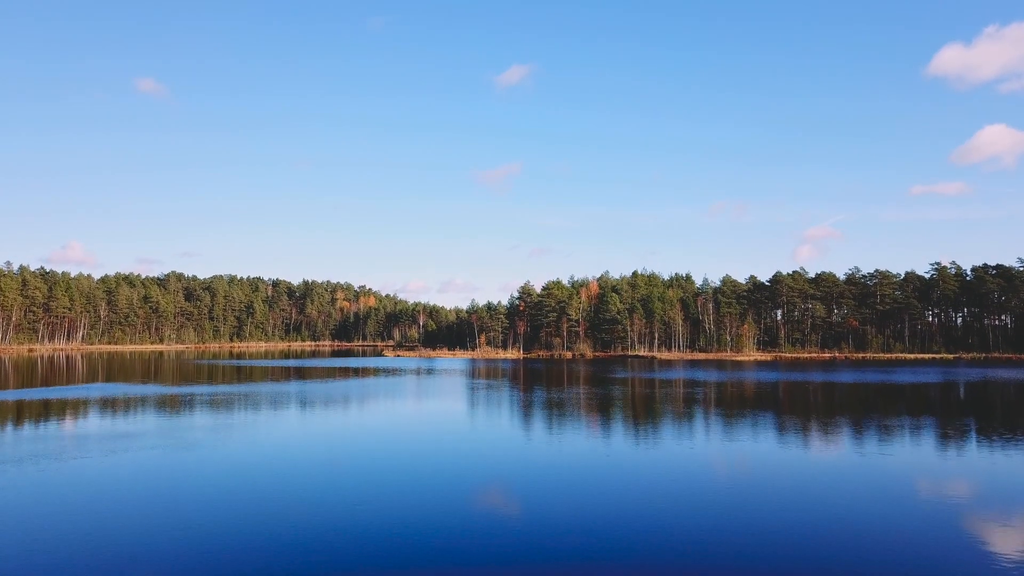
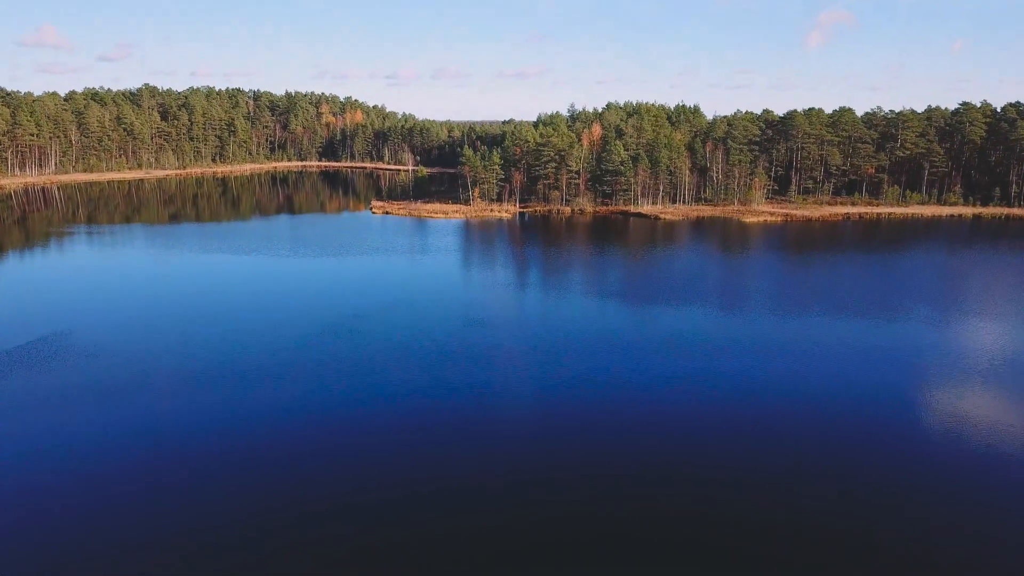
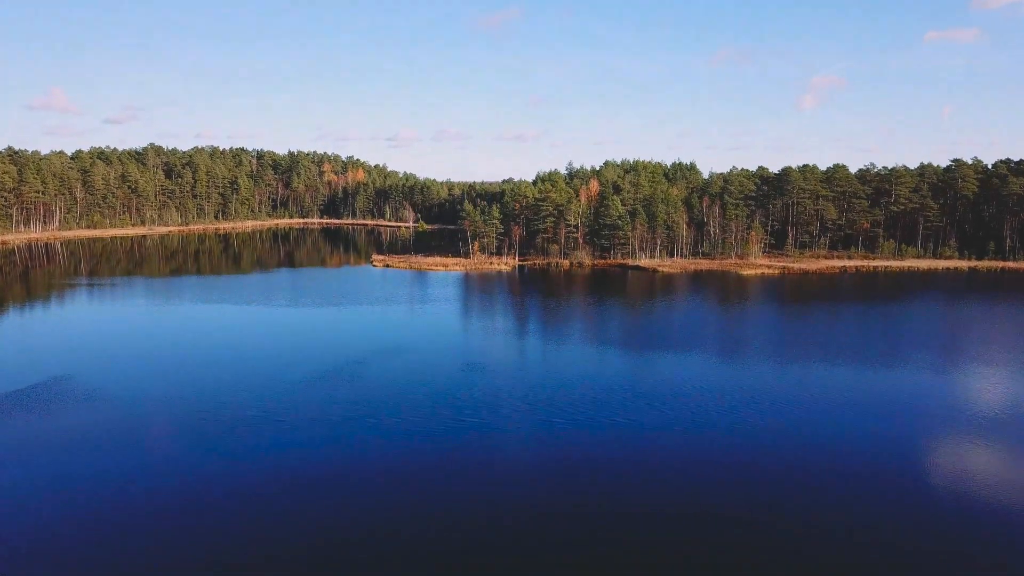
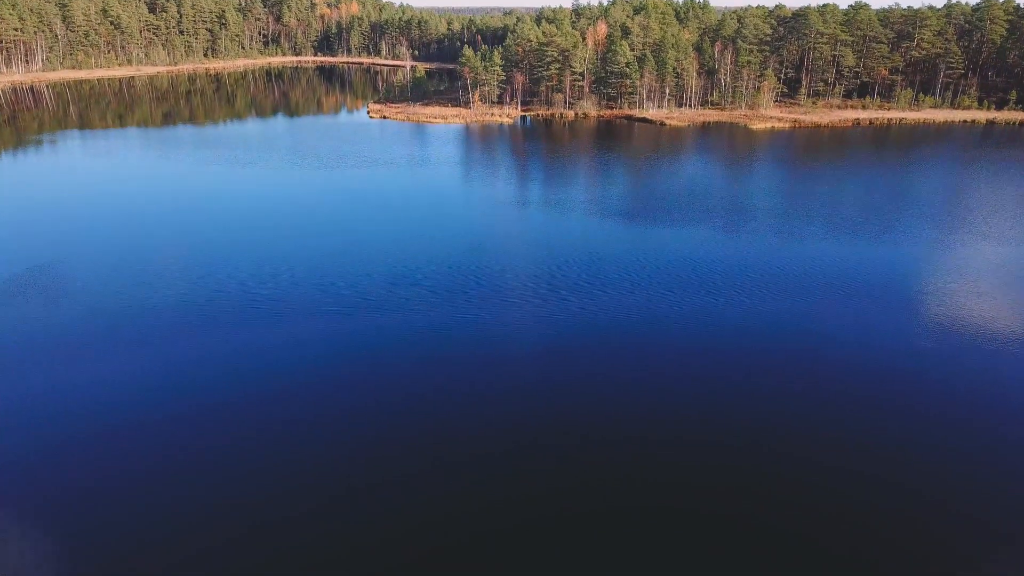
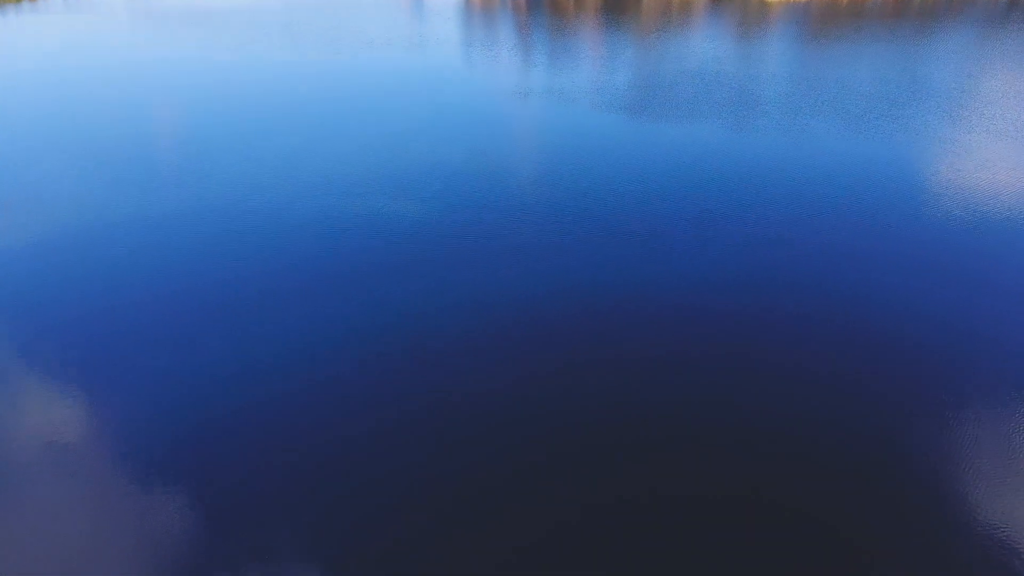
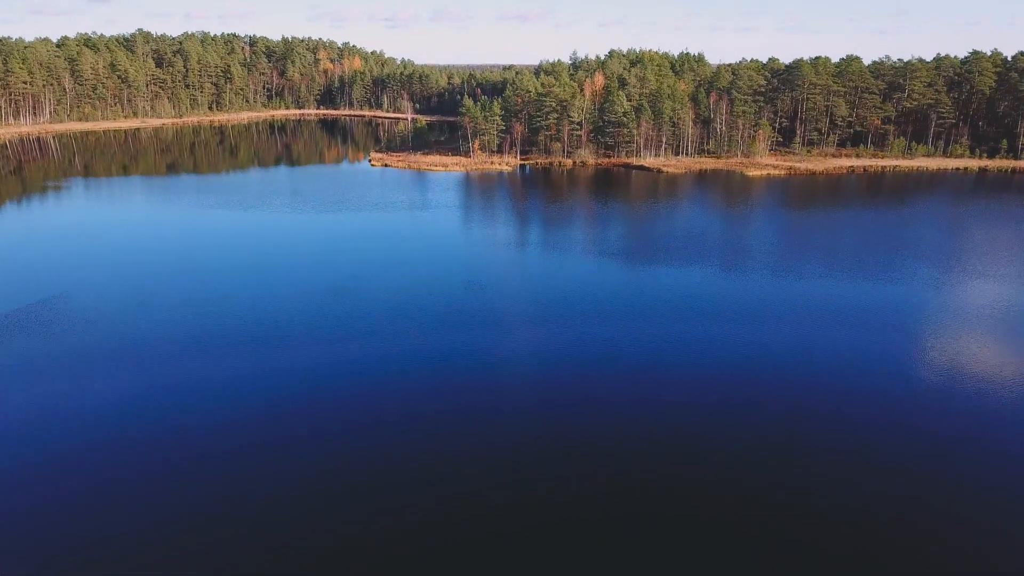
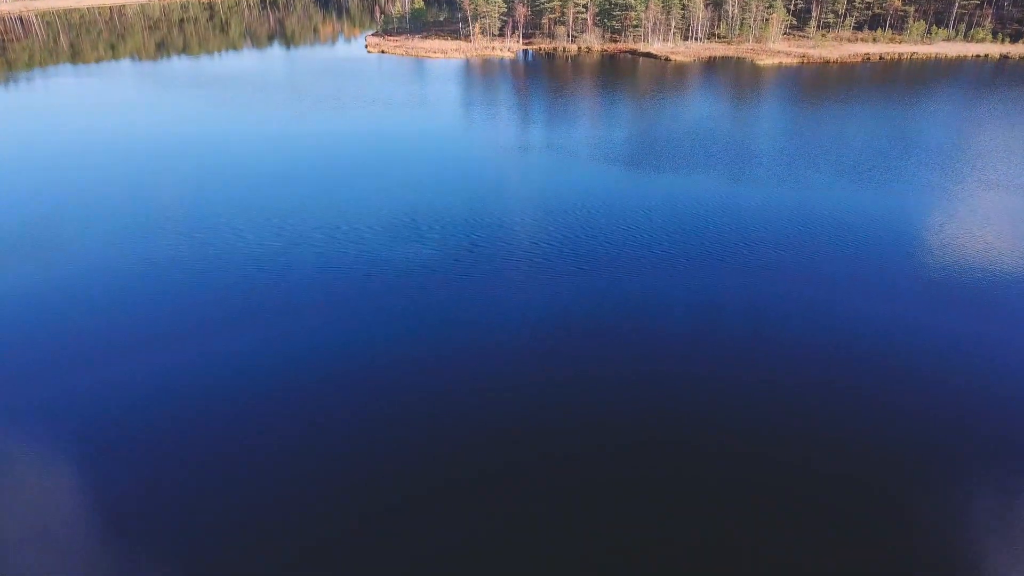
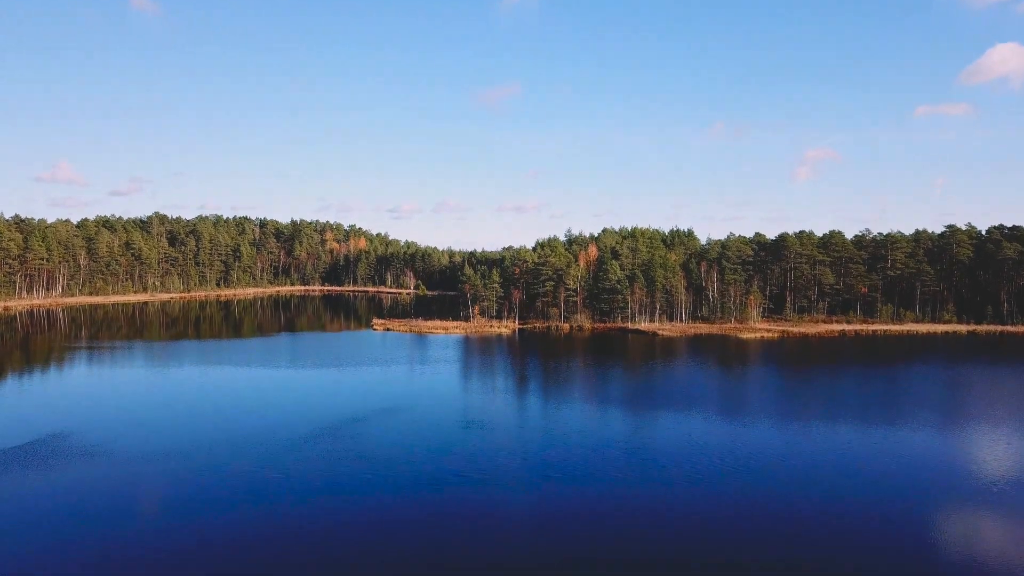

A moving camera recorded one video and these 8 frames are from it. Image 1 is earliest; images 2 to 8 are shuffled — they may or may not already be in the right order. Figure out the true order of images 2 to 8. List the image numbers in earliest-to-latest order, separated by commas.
8, 3, 2, 6, 4, 7, 5
